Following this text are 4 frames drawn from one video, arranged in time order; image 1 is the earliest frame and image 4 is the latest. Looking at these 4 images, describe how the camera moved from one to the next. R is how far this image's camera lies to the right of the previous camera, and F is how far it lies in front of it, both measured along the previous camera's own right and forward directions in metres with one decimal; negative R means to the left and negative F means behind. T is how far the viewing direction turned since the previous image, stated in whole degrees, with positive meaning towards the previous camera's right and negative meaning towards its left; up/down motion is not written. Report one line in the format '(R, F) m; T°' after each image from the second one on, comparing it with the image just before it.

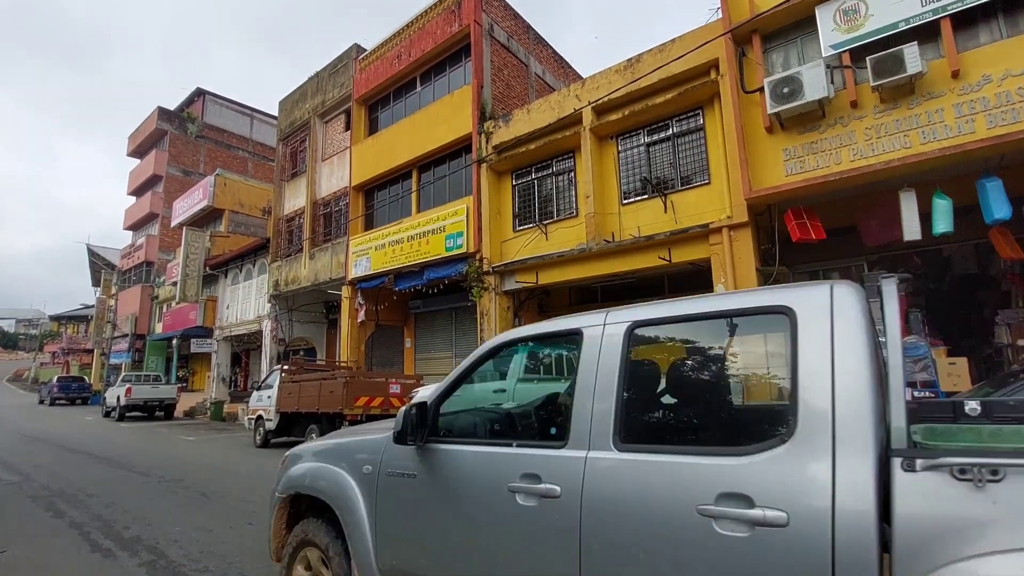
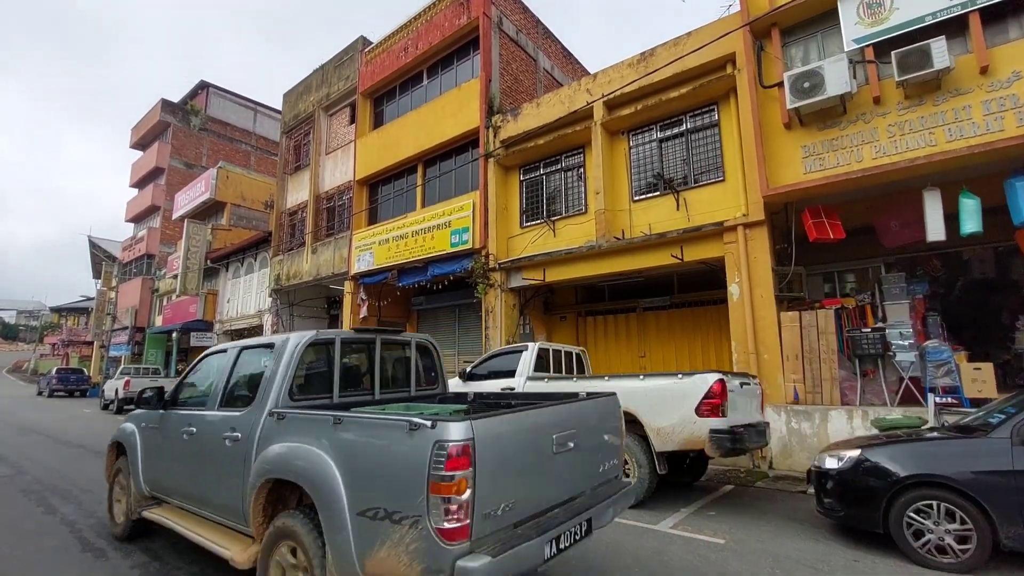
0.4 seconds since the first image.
(-0.1, +0.2) m; 0°
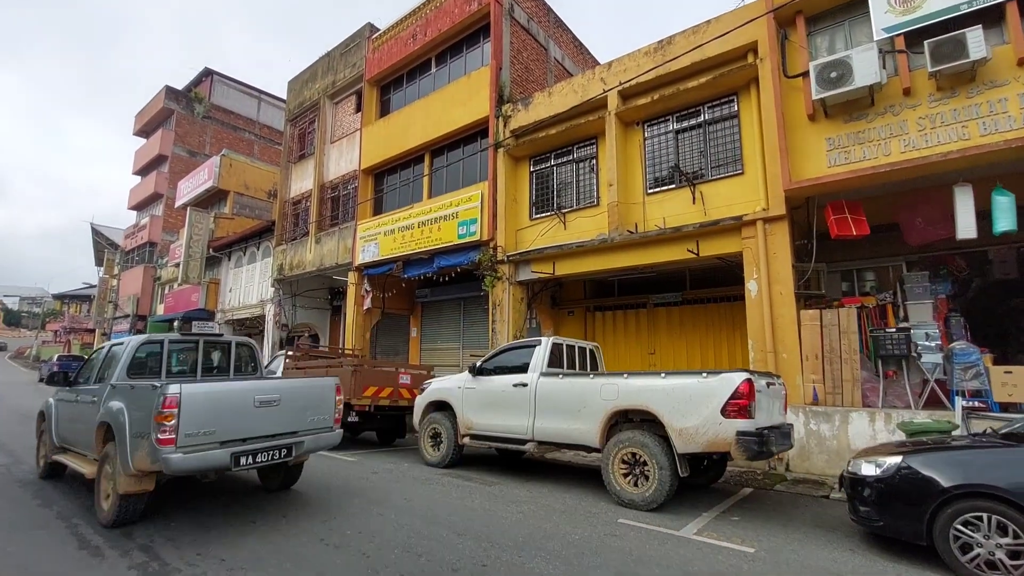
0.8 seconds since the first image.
(-0.2, +0.3) m; 0°
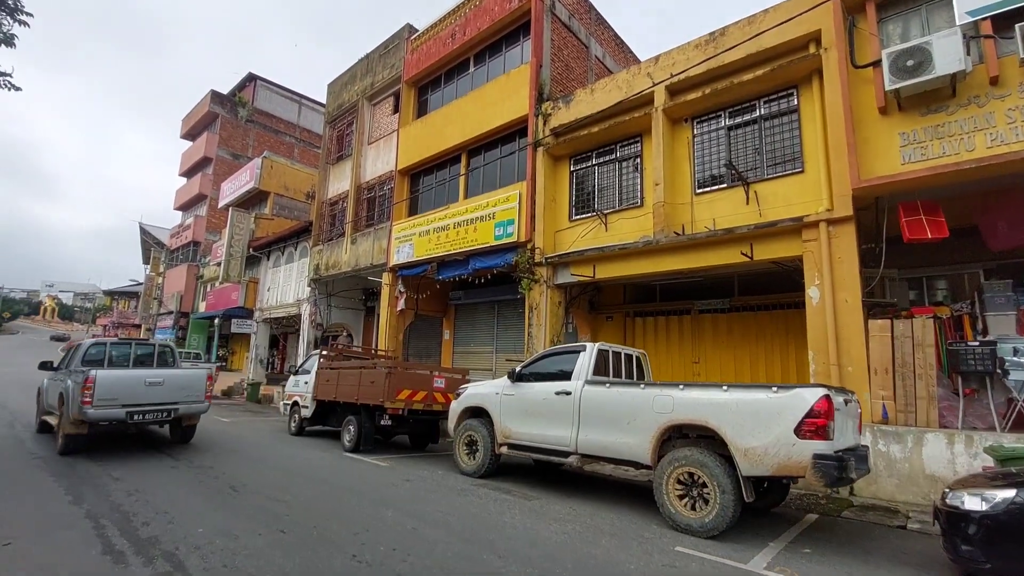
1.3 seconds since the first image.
(-0.2, +0.4) m; -3°
